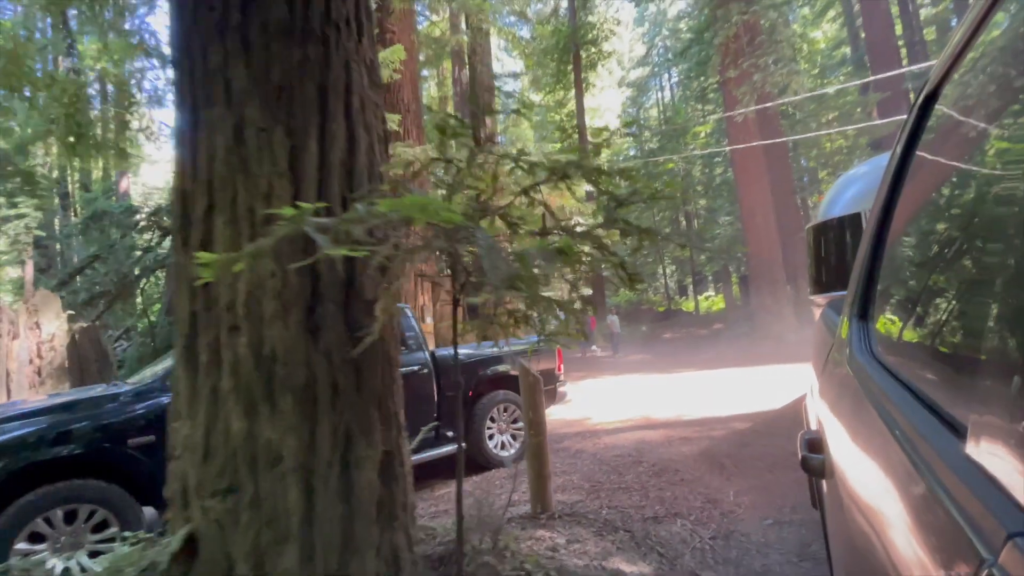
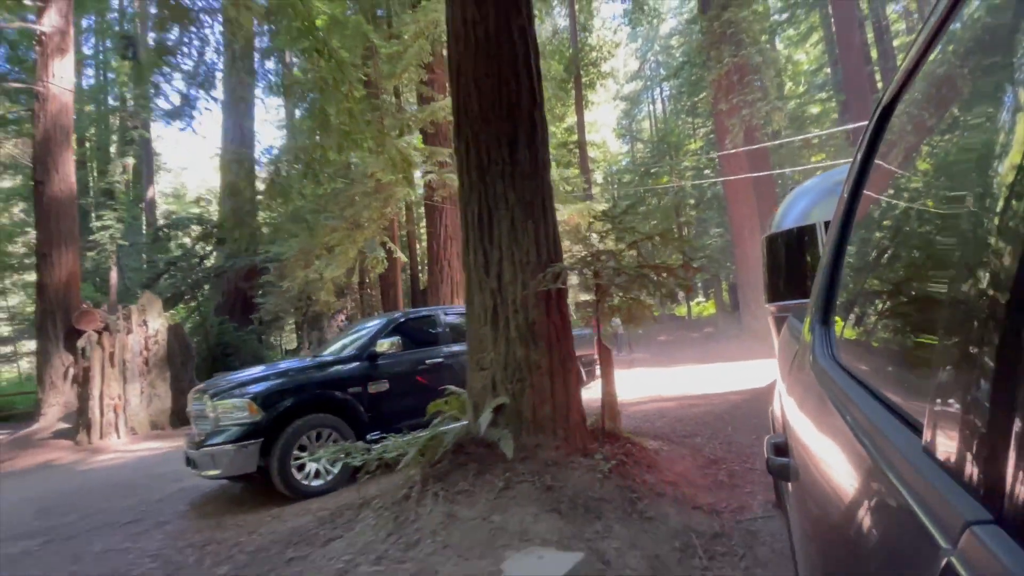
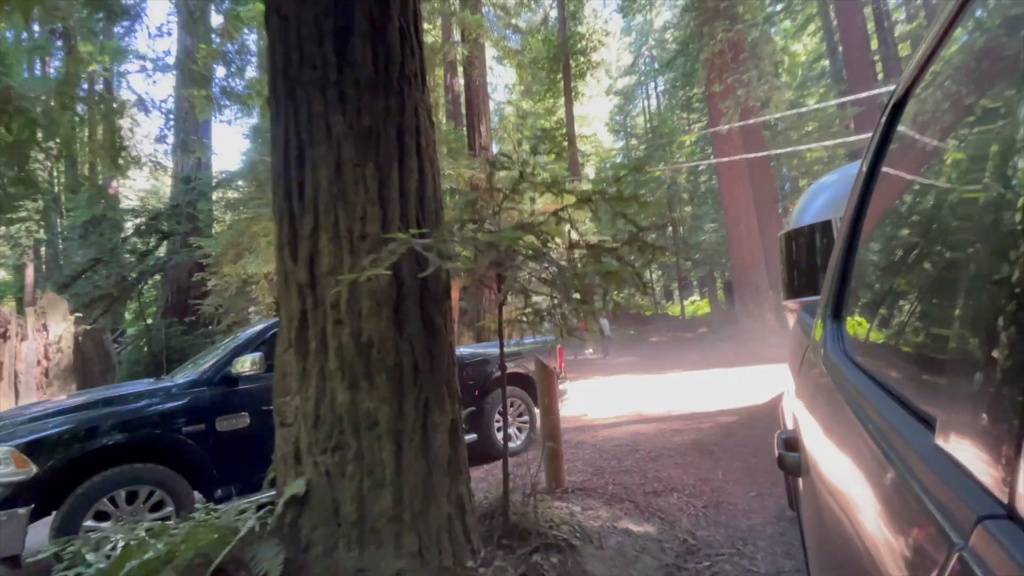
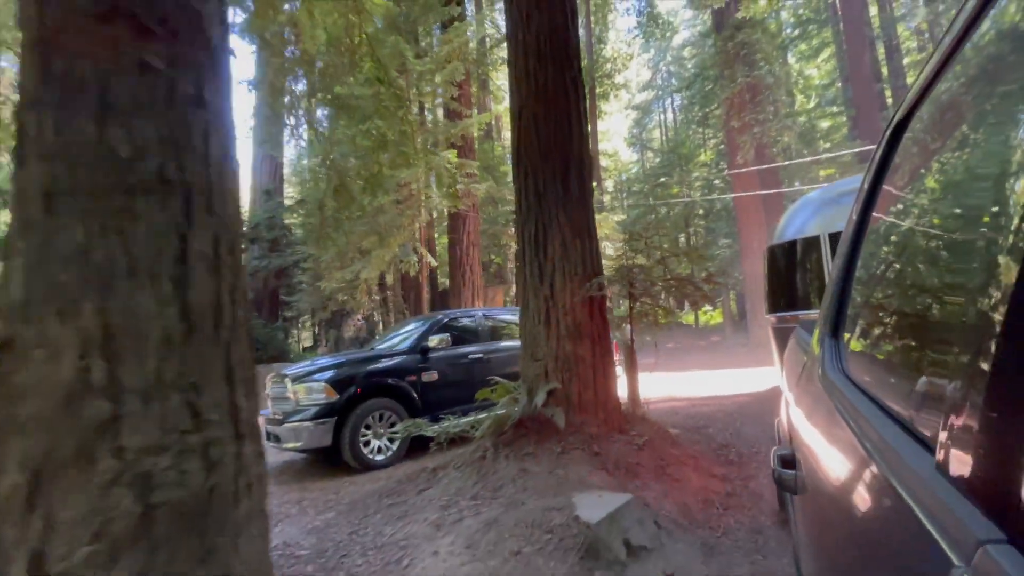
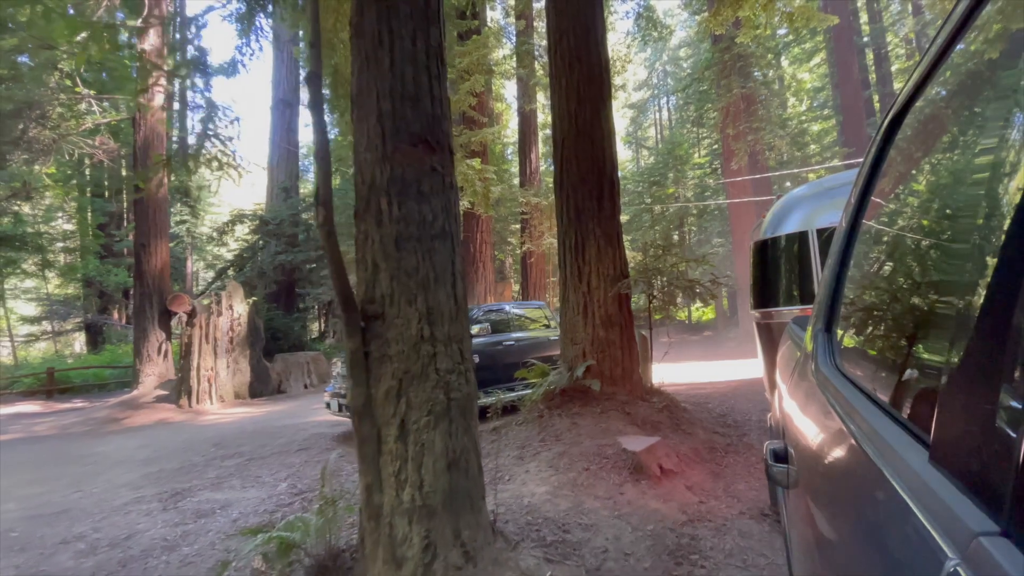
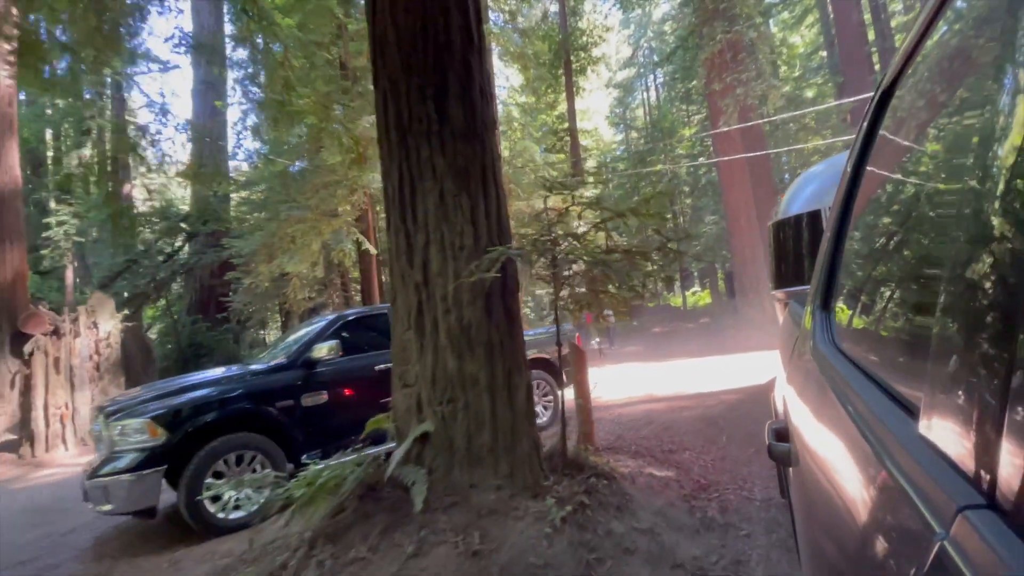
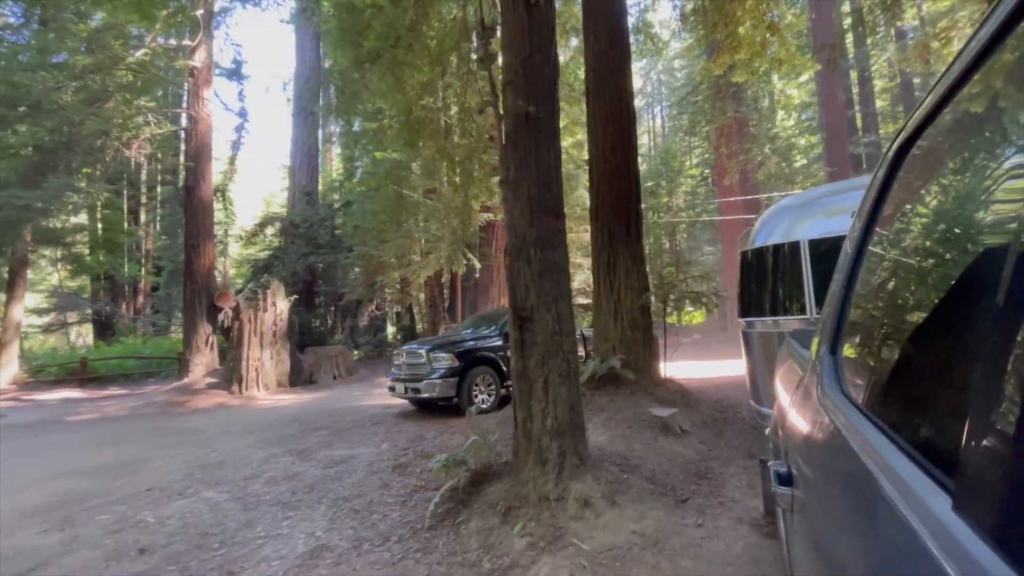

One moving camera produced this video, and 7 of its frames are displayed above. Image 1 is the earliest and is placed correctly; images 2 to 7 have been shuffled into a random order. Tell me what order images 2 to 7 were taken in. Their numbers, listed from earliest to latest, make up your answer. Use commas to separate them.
3, 6, 2, 4, 5, 7
